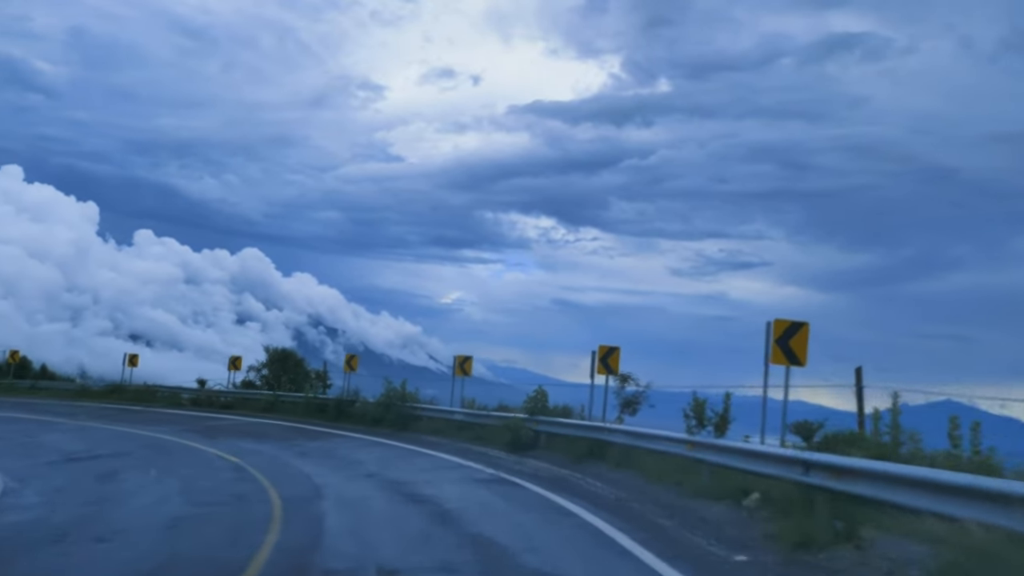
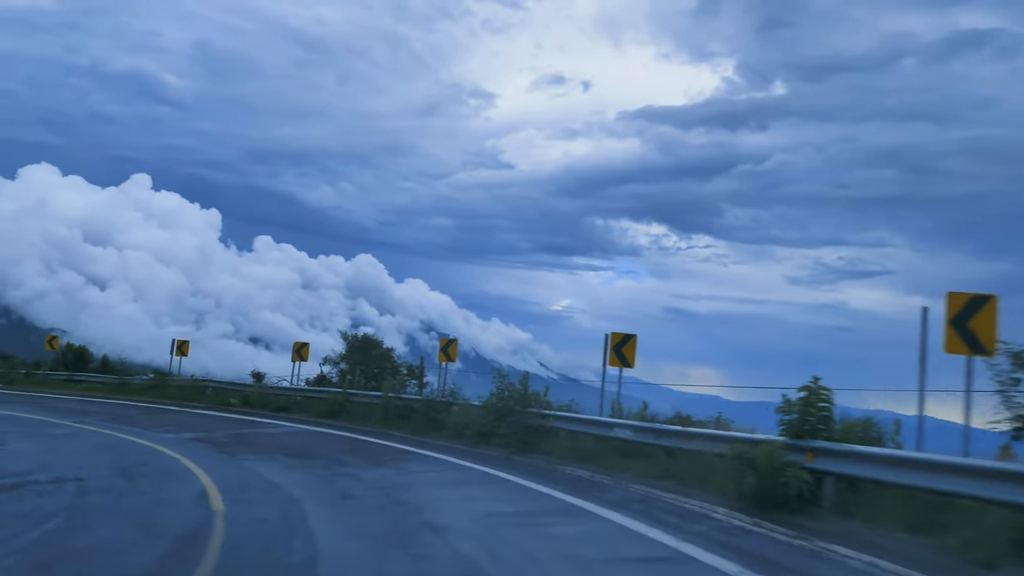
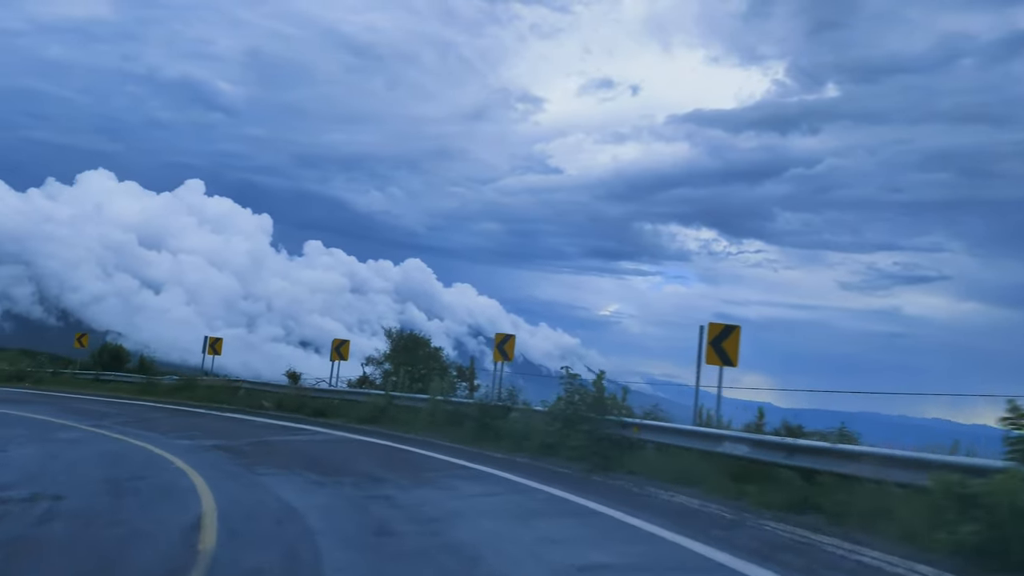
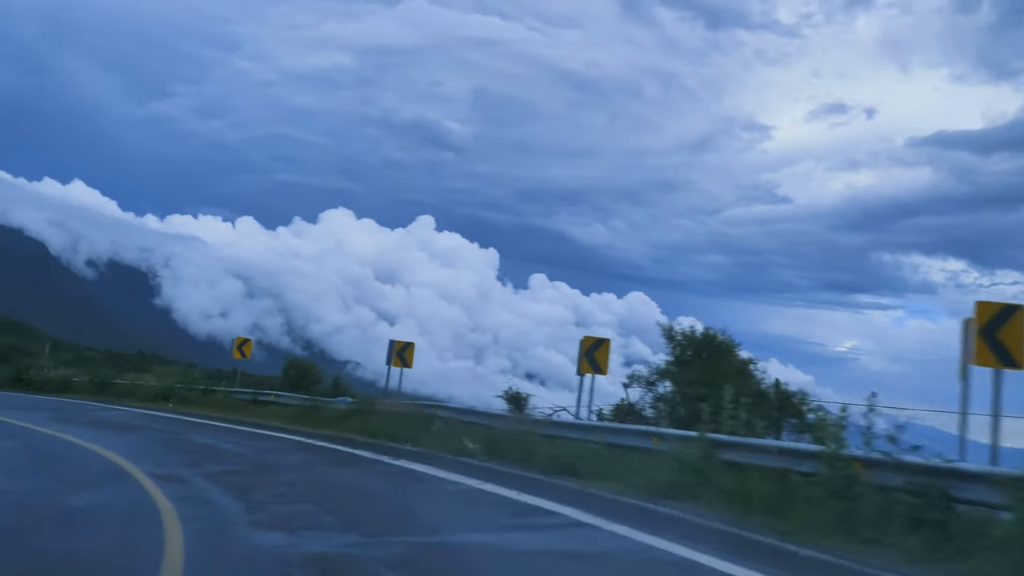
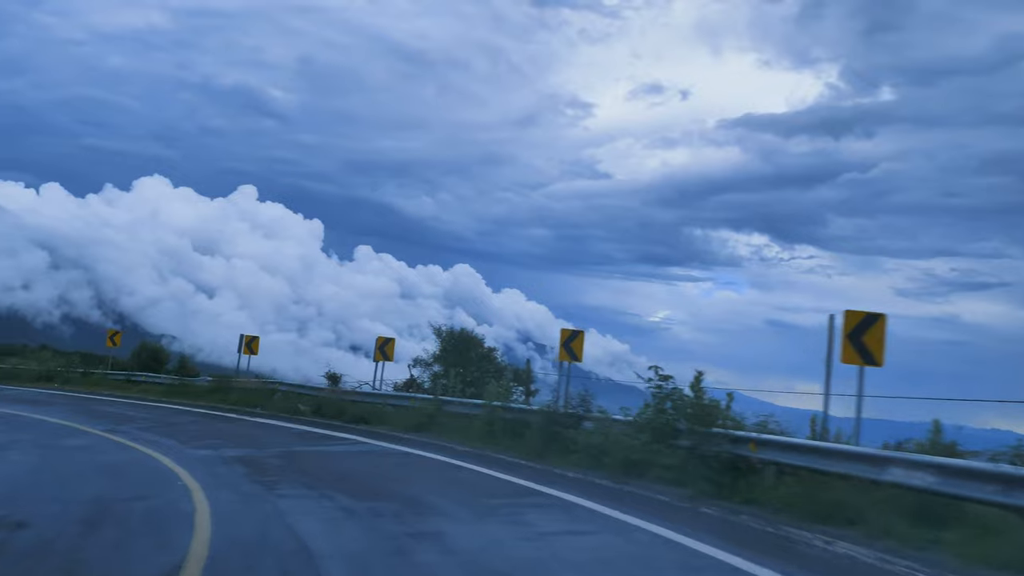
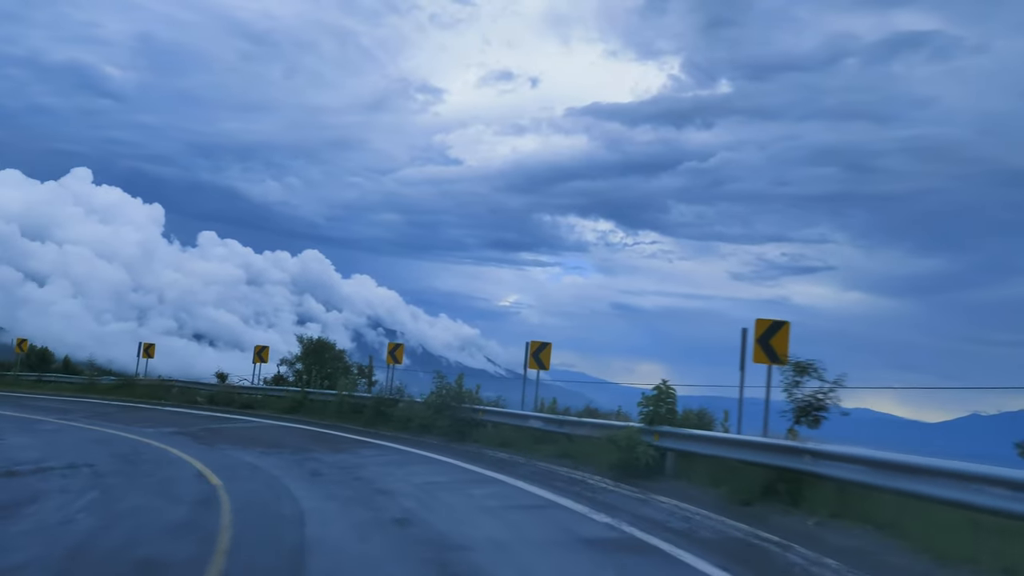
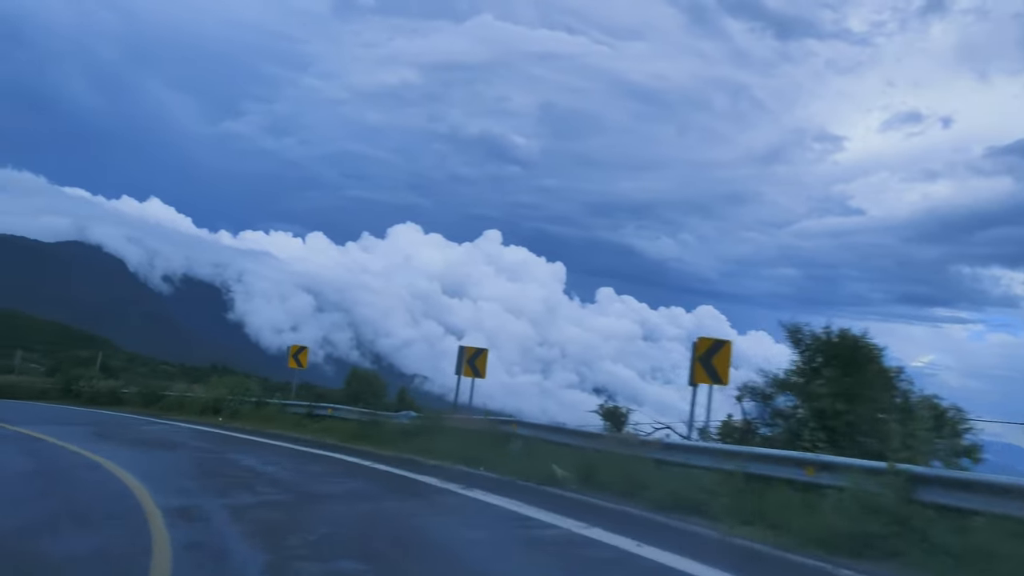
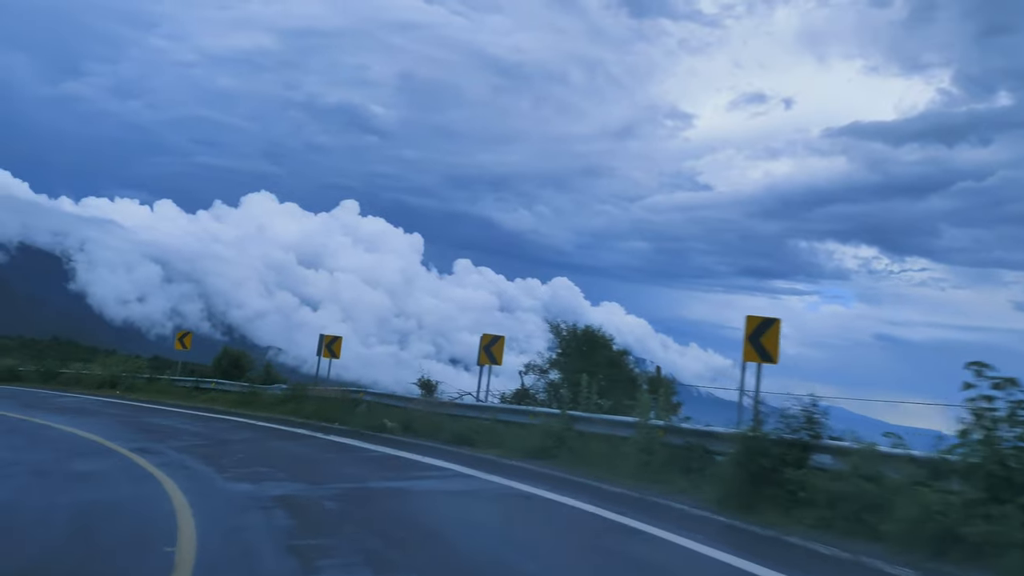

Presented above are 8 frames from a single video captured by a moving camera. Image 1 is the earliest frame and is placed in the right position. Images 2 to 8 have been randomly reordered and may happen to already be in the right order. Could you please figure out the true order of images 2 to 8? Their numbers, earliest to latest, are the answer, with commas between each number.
6, 2, 3, 5, 8, 4, 7
